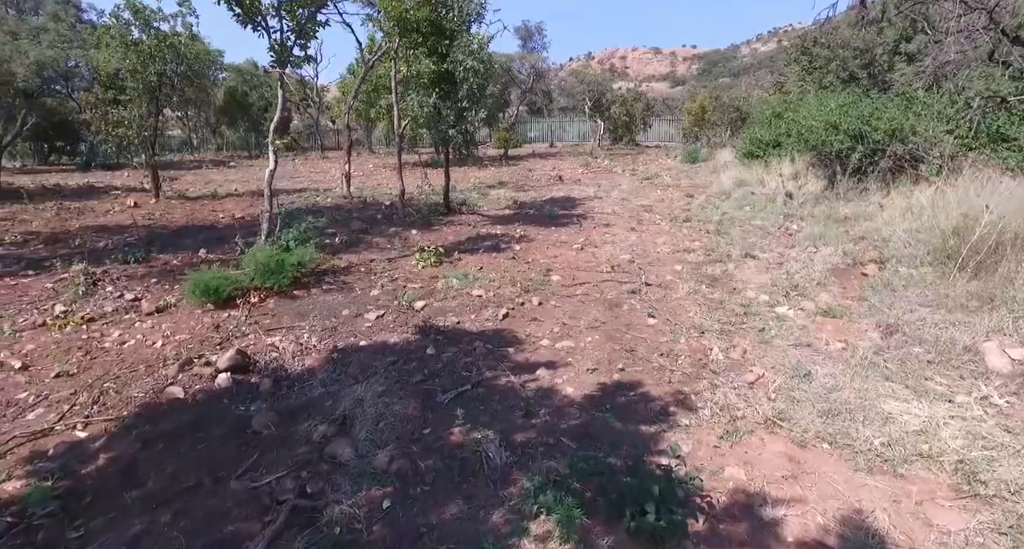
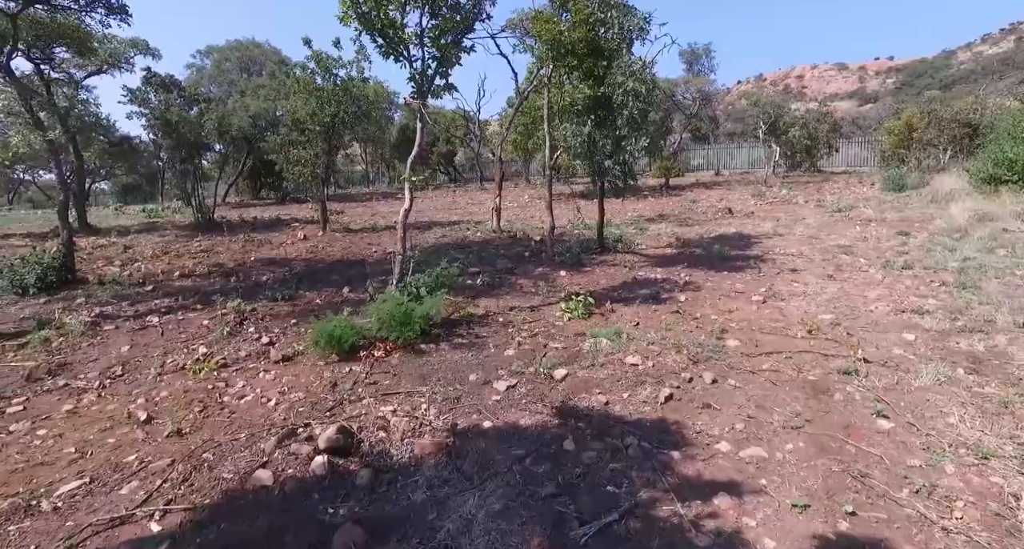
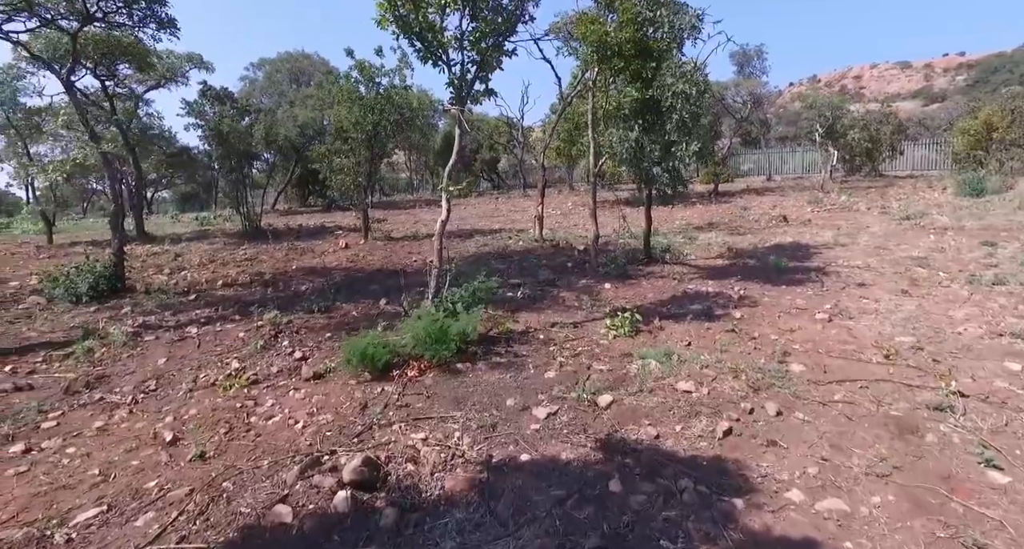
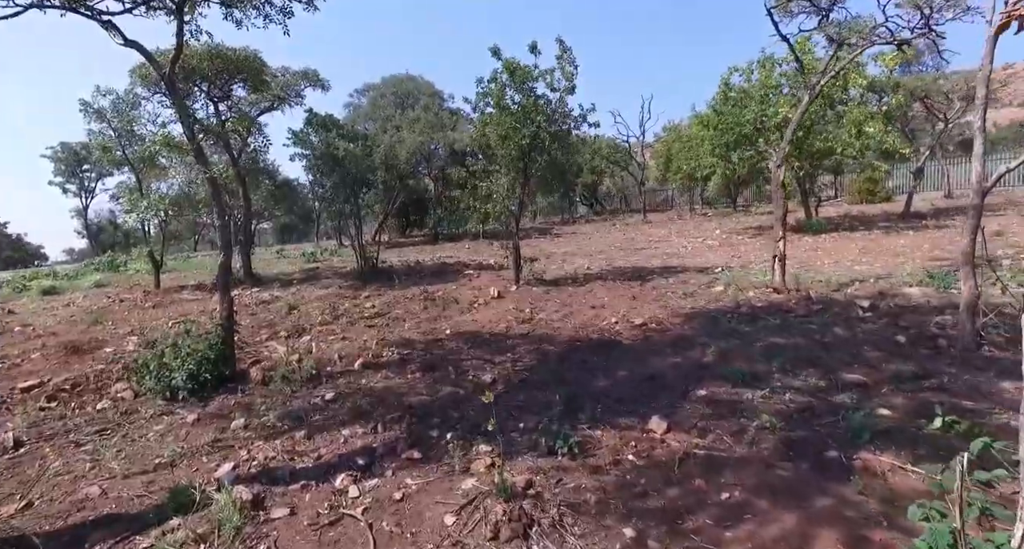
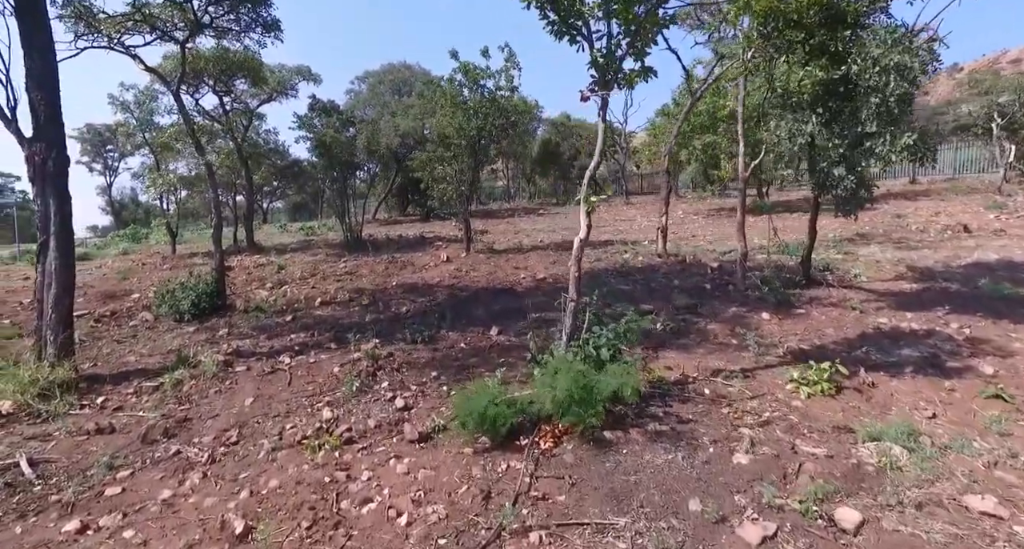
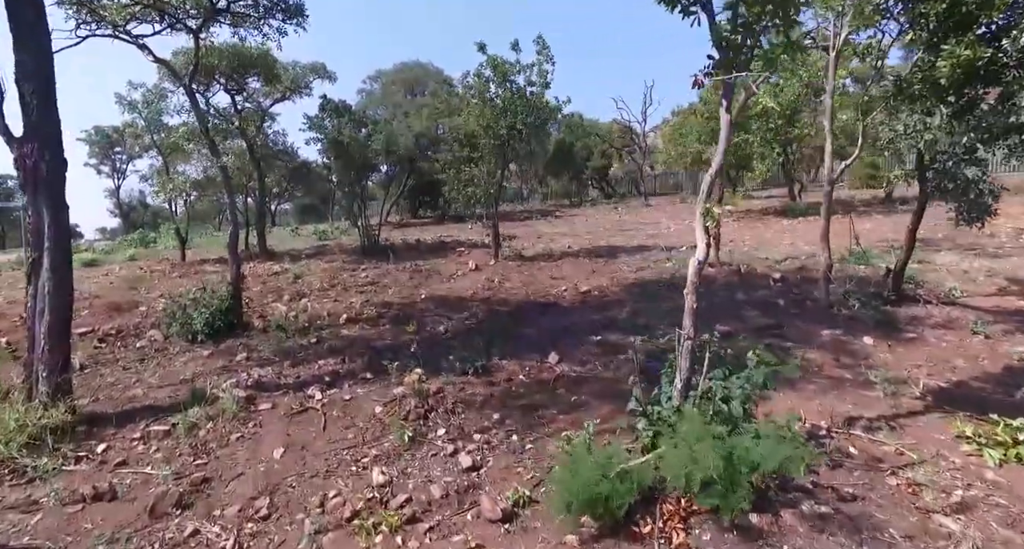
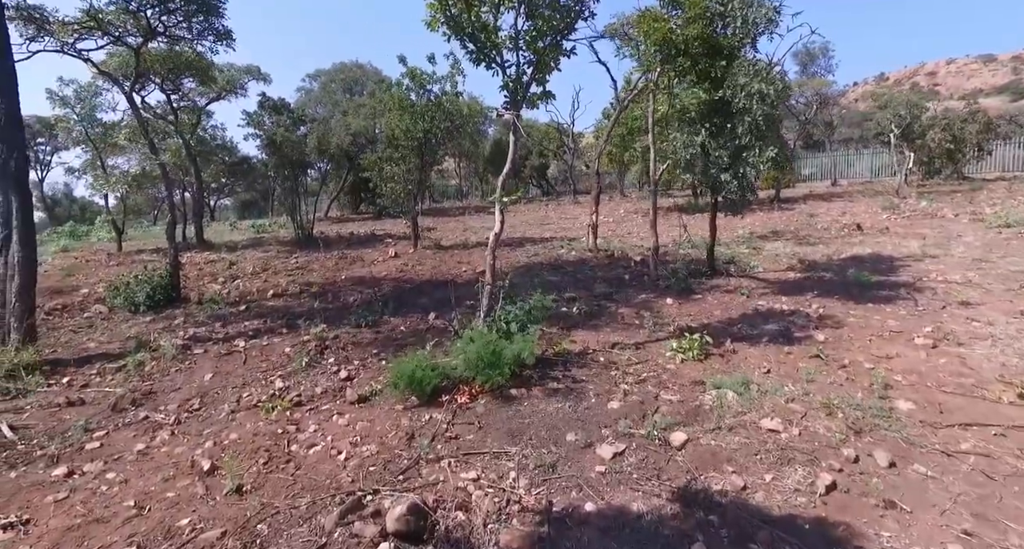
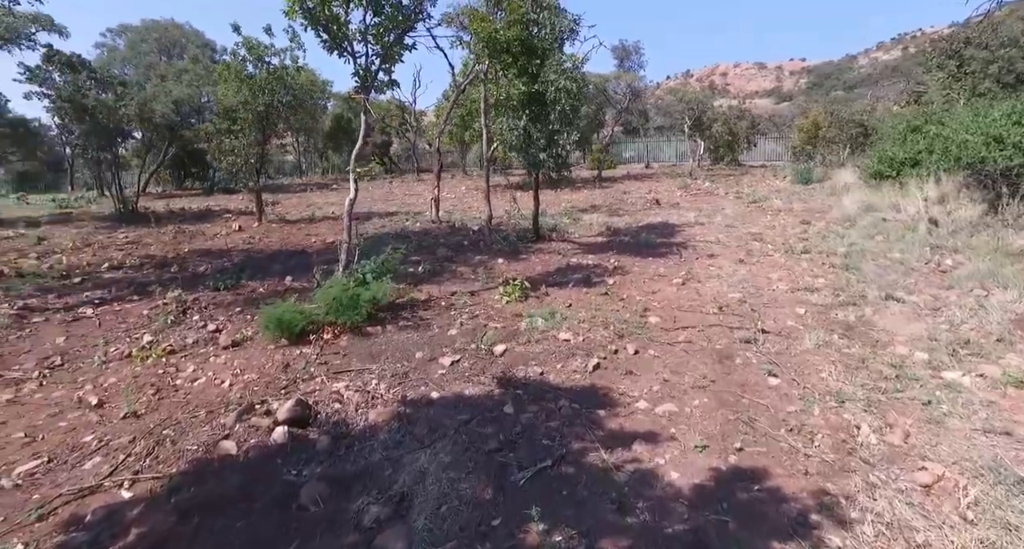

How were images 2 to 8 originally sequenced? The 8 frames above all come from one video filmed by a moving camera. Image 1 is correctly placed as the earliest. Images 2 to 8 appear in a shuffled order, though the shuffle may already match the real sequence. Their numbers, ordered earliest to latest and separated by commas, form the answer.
8, 2, 3, 7, 5, 6, 4
